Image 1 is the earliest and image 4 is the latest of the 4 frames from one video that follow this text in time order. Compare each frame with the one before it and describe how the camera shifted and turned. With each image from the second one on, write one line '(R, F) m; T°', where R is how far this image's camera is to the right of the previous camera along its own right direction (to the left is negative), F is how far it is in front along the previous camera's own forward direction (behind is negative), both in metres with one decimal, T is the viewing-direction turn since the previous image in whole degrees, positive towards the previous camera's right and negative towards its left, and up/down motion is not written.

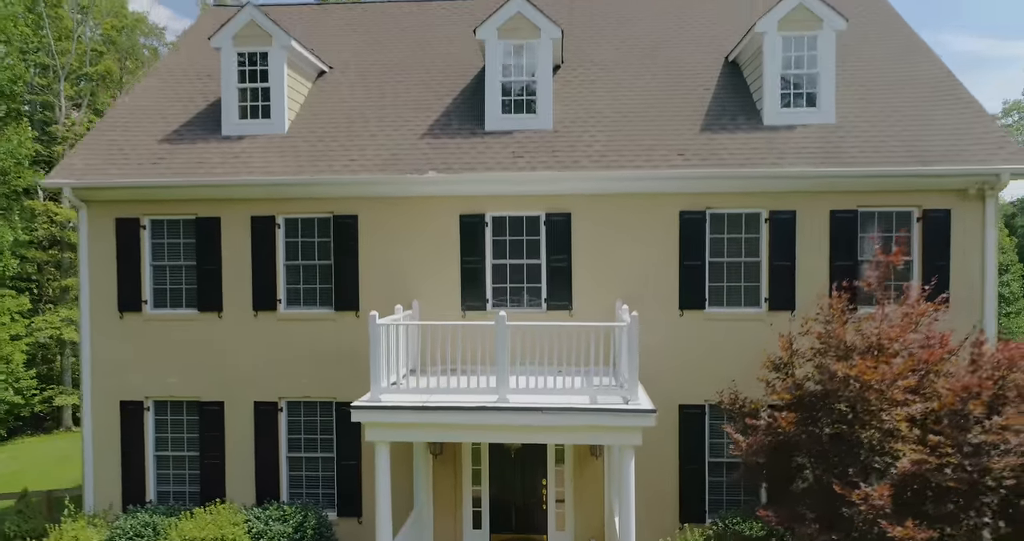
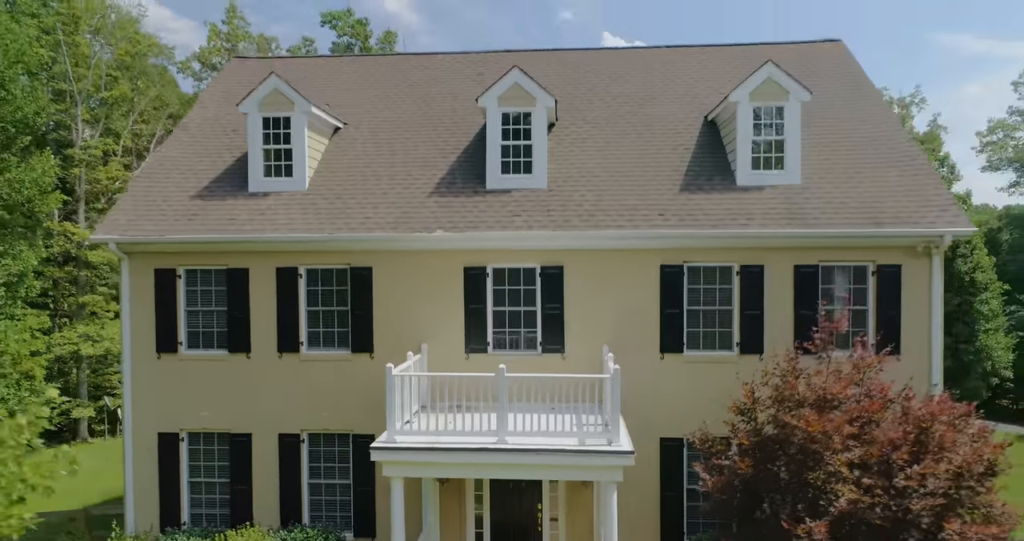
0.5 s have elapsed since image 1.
(0.0, -1.2) m; 0°
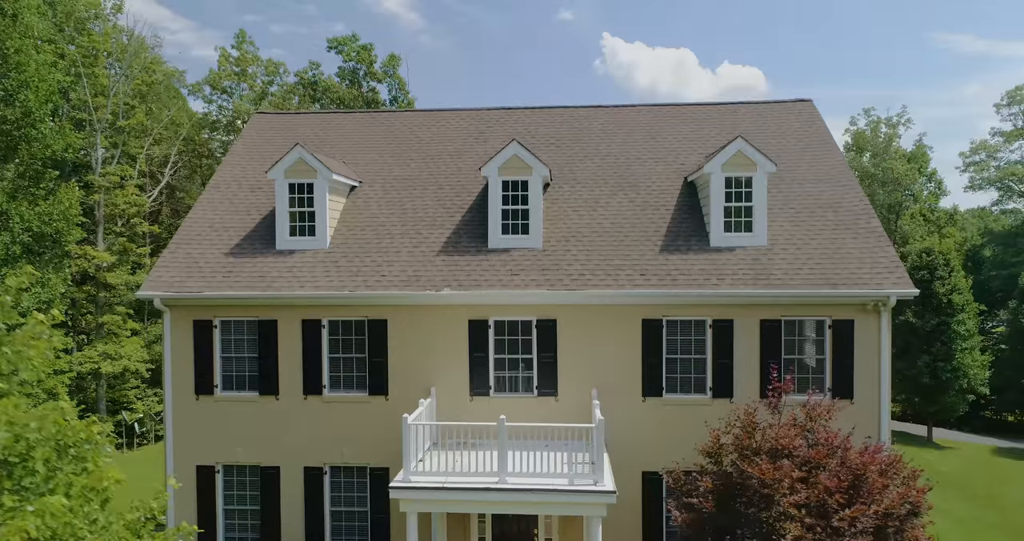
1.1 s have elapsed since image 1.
(0.0, -1.4) m; 0°
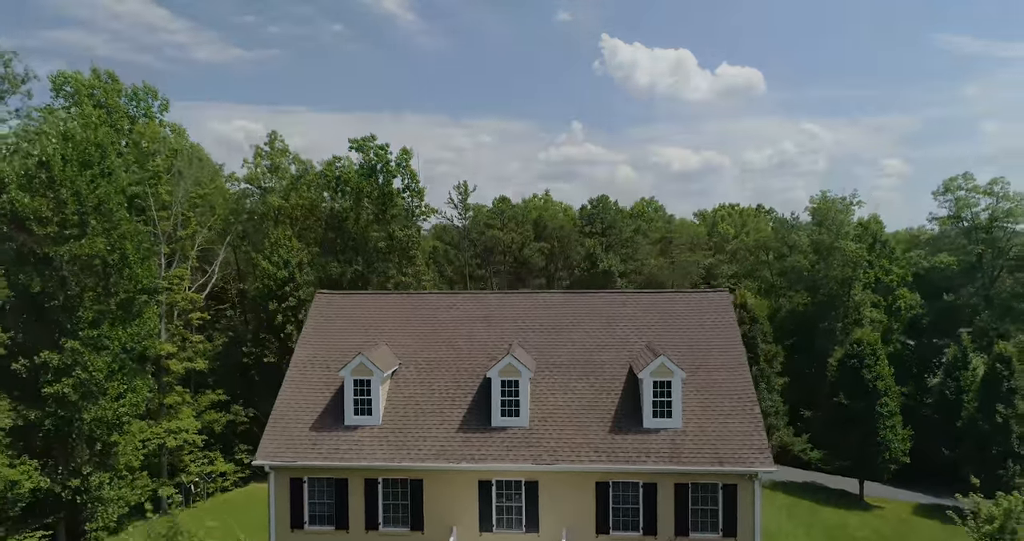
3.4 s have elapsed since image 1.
(+0.1, -6.0) m; 0°
